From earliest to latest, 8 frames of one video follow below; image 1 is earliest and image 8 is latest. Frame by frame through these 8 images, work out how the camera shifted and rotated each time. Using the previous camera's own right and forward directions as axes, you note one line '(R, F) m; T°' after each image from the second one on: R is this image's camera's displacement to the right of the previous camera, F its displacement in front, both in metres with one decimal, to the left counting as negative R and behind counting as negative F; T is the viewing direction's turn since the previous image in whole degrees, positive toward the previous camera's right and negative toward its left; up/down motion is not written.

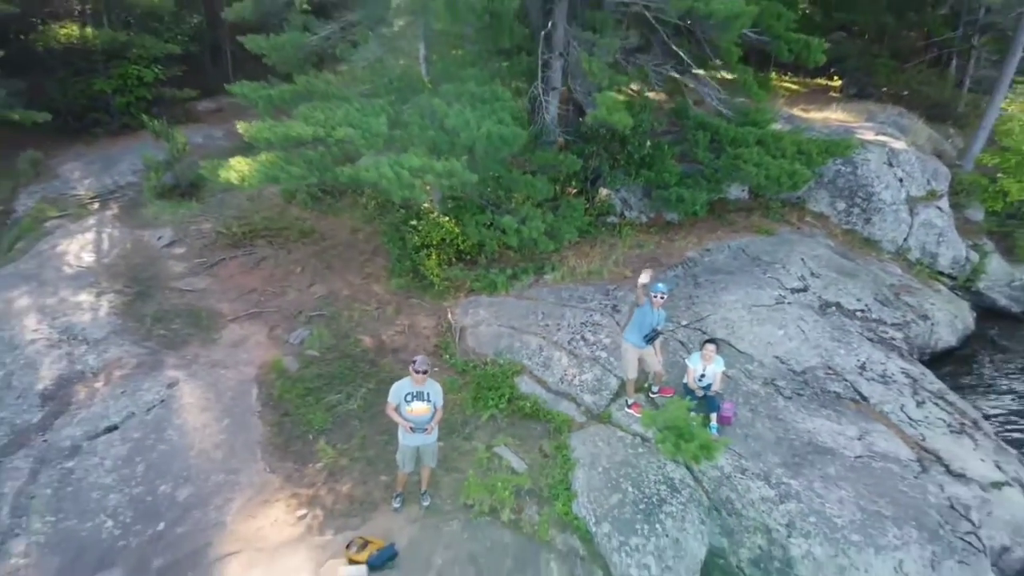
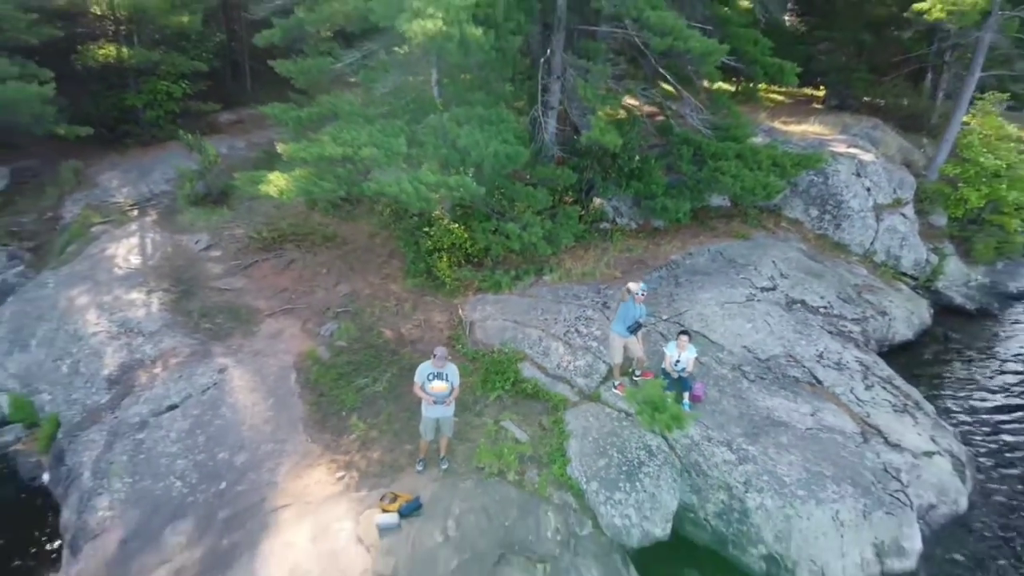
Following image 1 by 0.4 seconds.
(0.0, -1.8) m; 0°
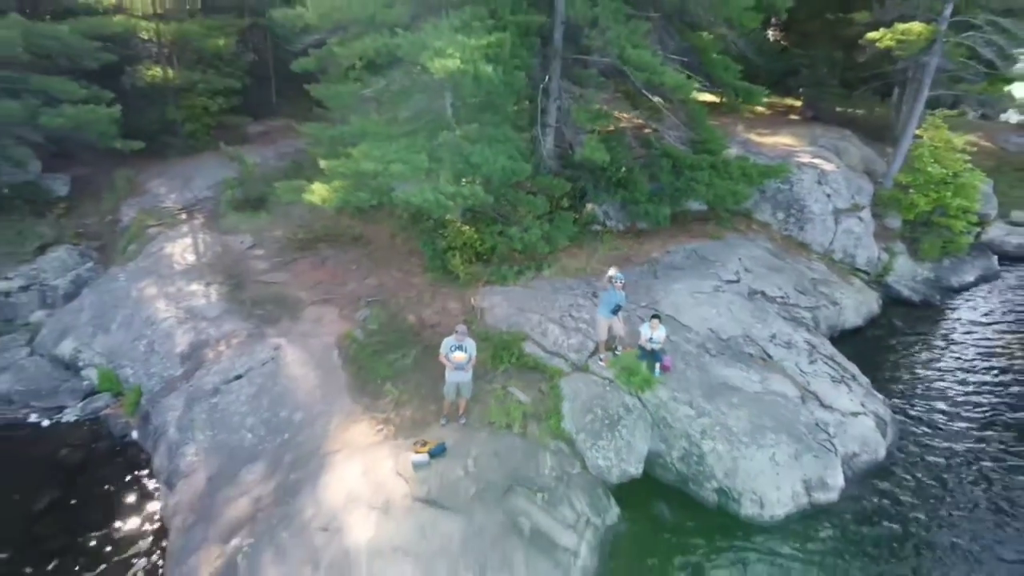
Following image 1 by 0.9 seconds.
(-0.1, -2.8) m; 0°
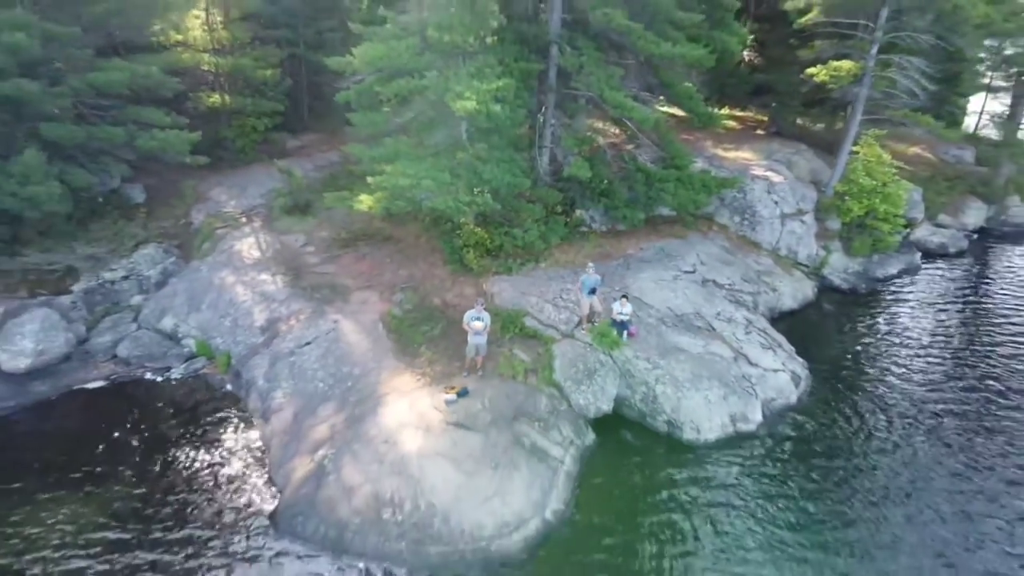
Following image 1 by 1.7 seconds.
(-0.1, -4.9) m; 0°
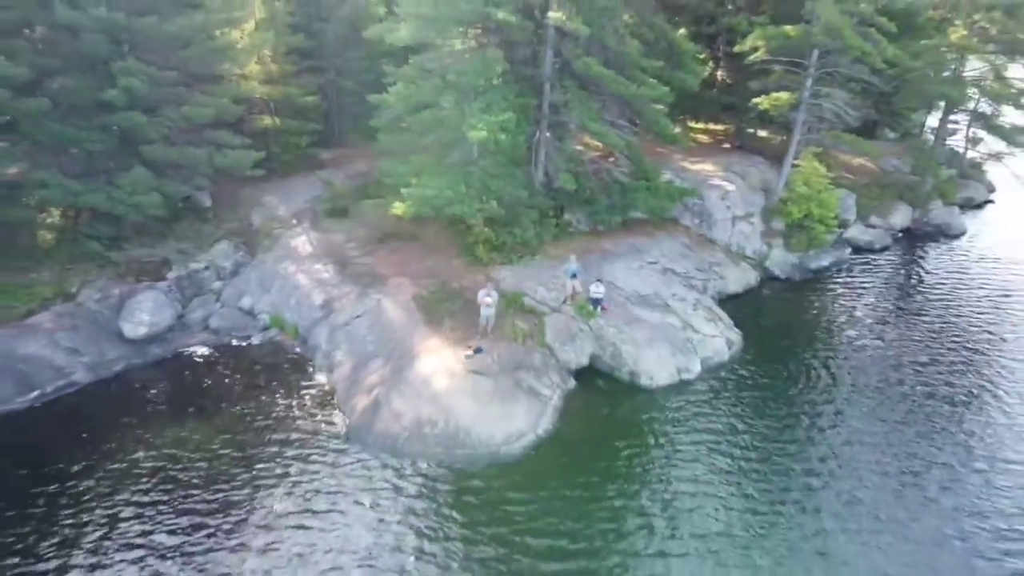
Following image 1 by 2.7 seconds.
(-0.1, -6.3) m; 0°
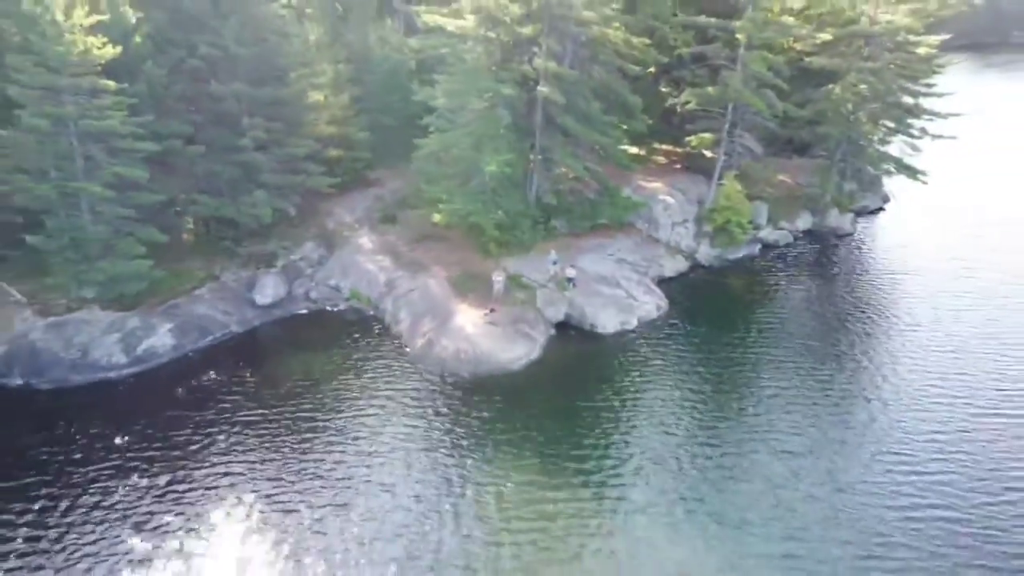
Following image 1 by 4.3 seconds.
(-0.1, -13.3) m; 0°
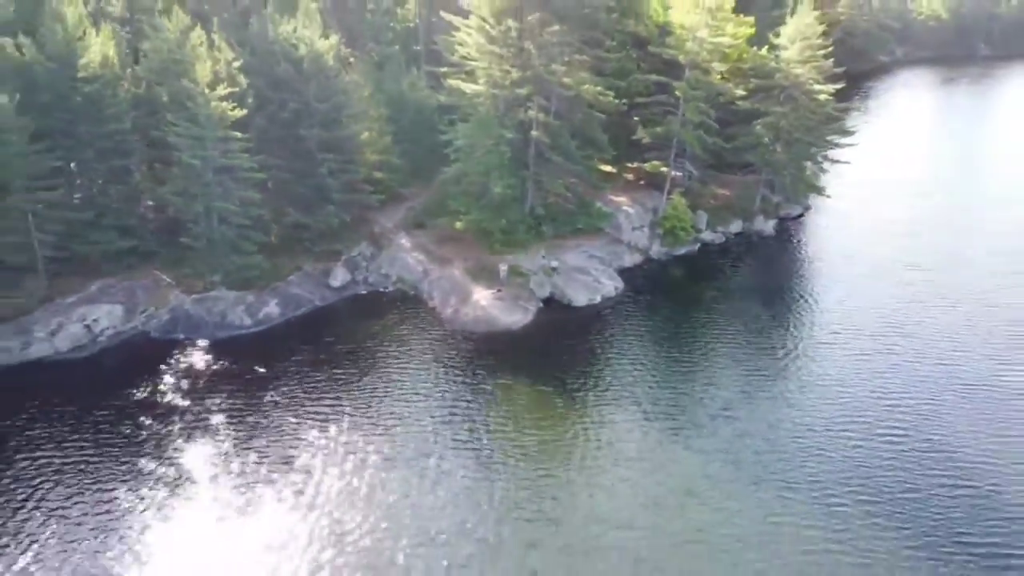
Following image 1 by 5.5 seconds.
(-0.1, -16.1) m; 0°
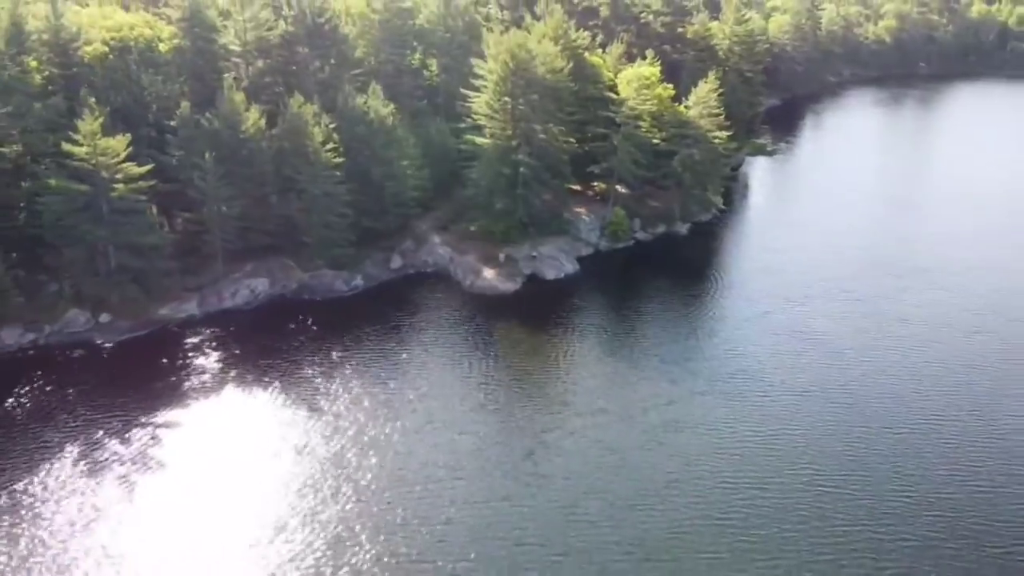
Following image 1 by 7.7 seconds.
(-0.2, -31.1) m; 0°
